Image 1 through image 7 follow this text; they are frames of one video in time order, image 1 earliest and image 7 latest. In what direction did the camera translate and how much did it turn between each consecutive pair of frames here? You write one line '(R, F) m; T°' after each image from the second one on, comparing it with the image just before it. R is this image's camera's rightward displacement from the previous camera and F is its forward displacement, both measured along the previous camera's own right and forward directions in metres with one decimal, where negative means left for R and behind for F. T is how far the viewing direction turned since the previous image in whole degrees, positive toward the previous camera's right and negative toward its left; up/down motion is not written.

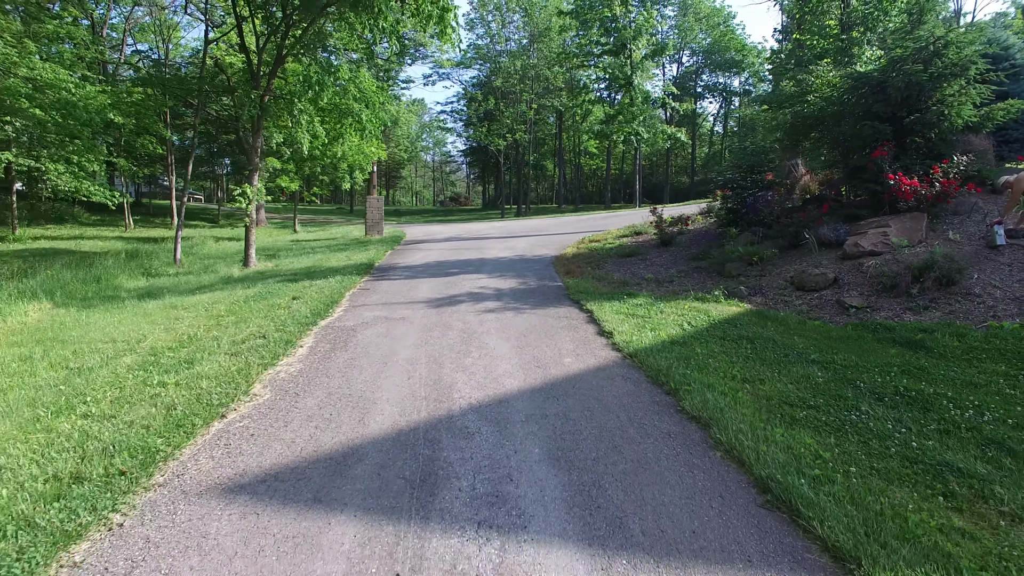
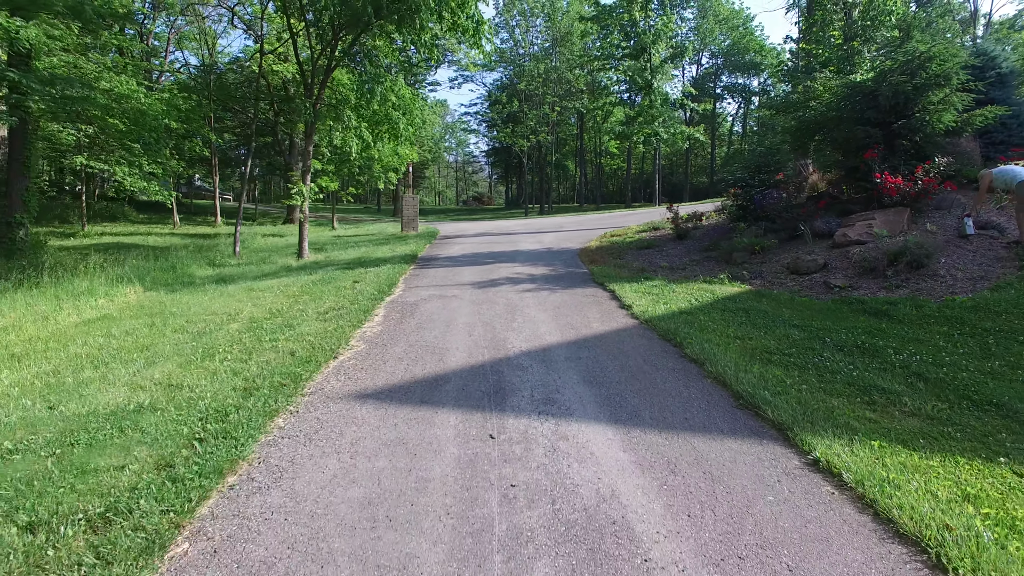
(-0.2, -1.3) m; -2°
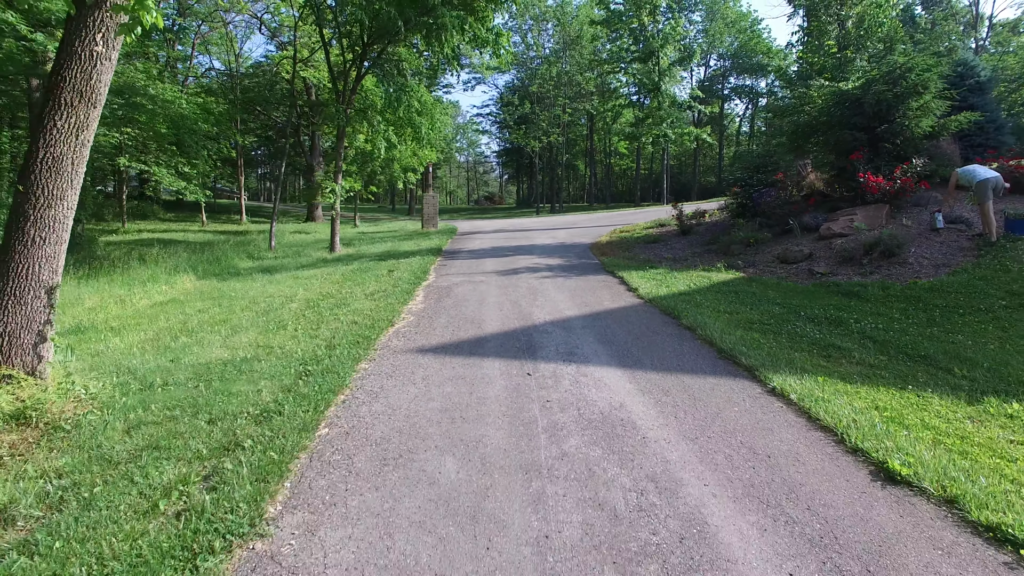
(-0.2, -1.1) m; -1°
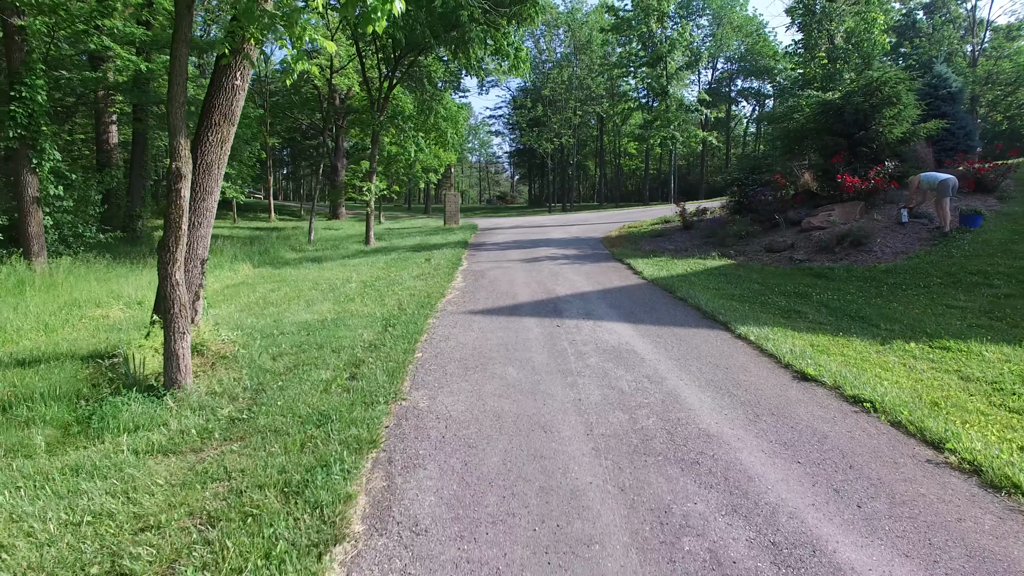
(-0.2, -1.6) m; -1°
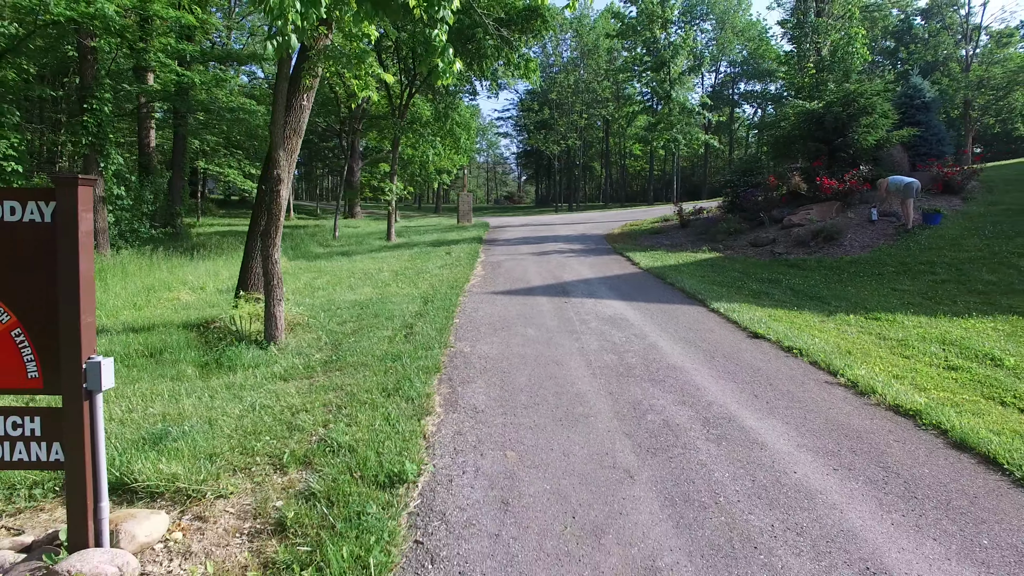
(-0.1, -1.4) m; -1°
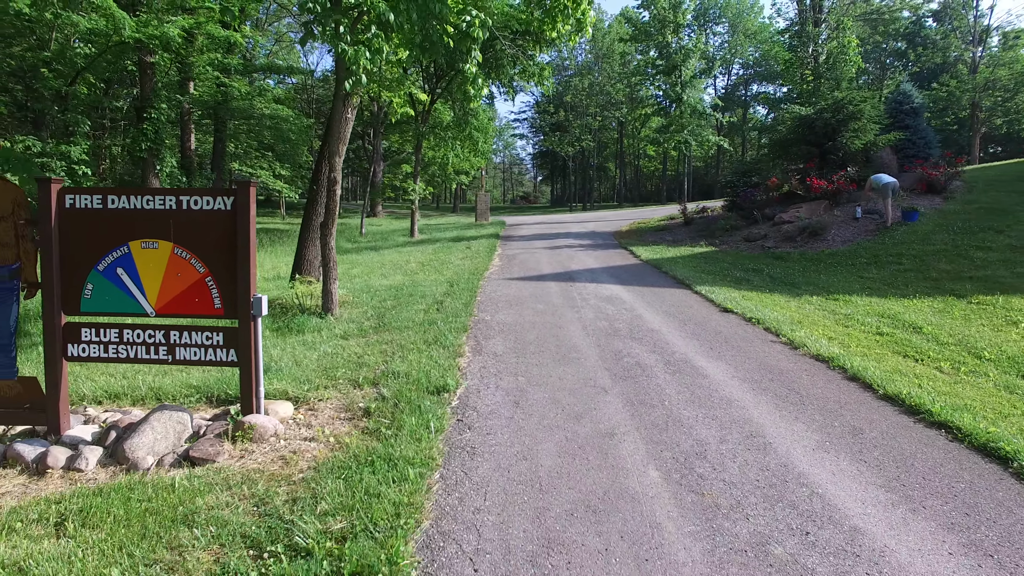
(0.0, -1.3) m; -1°
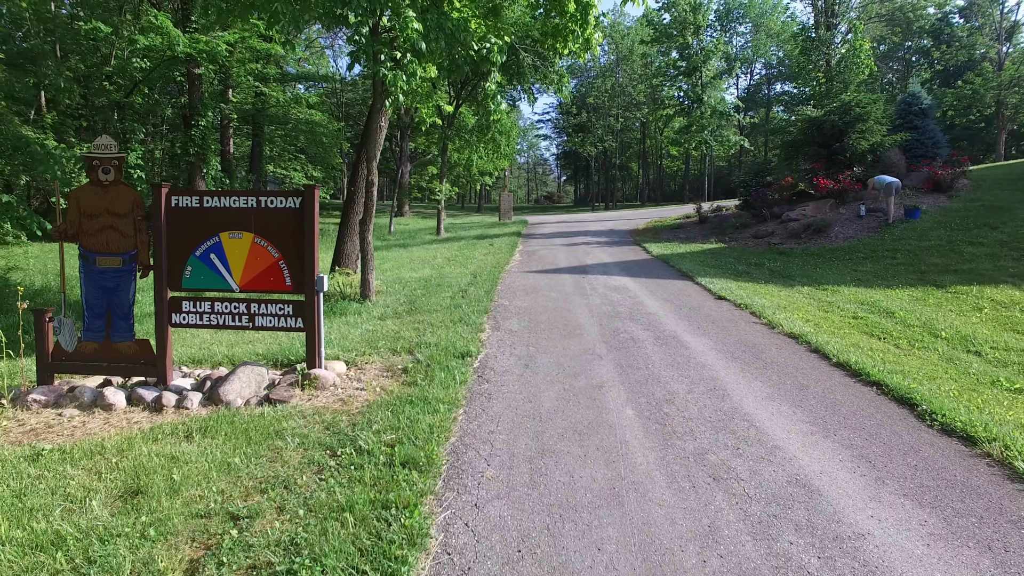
(+0.1, -0.9) m; -2°
